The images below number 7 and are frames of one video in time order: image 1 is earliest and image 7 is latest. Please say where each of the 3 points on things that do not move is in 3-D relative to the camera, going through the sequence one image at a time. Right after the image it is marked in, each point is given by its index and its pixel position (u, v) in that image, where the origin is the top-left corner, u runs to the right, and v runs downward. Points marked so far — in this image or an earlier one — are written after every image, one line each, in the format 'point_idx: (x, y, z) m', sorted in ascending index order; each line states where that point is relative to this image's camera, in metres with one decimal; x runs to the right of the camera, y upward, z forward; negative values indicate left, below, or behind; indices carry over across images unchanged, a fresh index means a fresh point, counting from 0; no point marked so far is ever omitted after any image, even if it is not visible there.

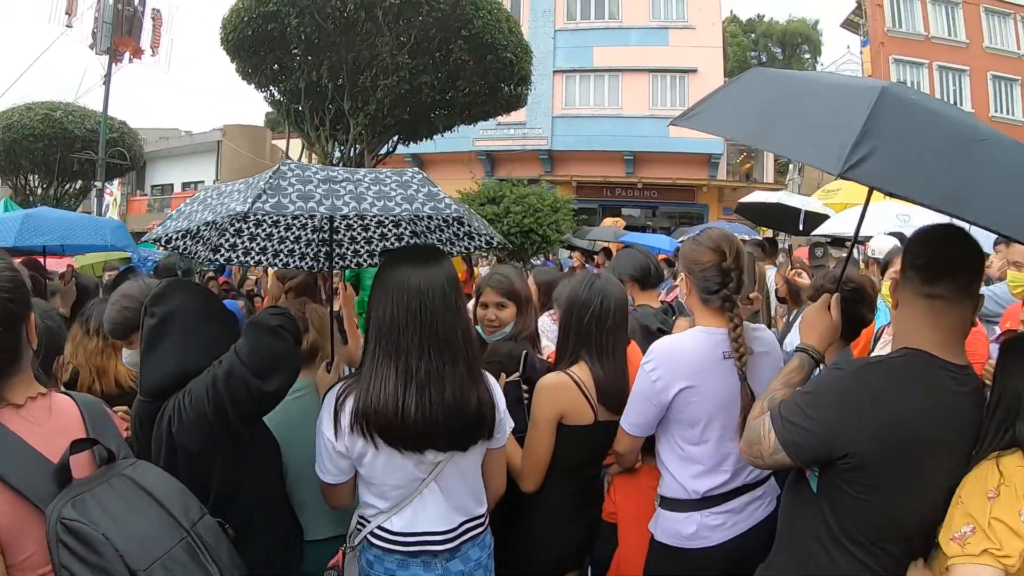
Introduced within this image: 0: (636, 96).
0: (+3.5, +5.2, +17.0) m
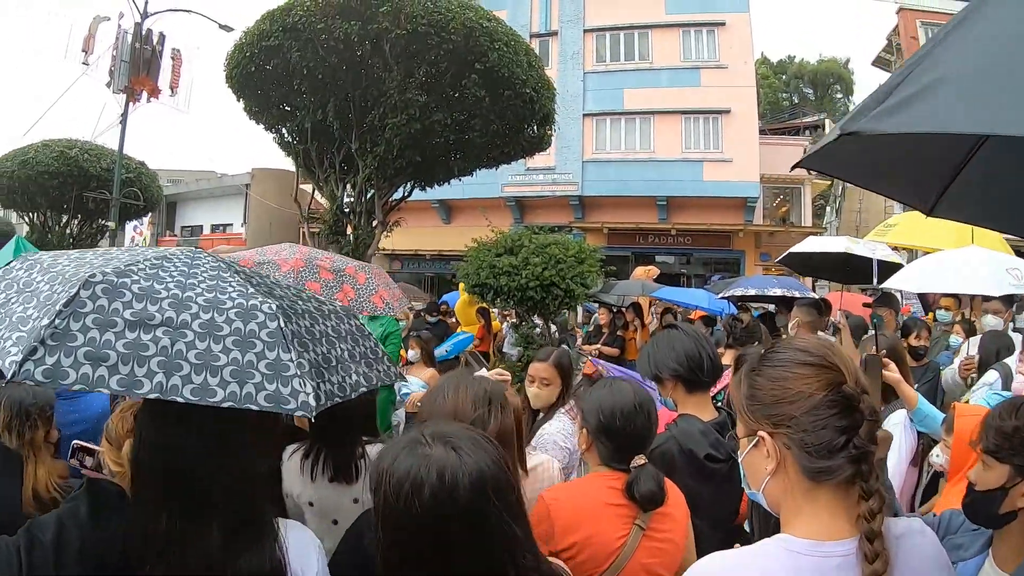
0: (+4.1, +3.9, +16.1) m
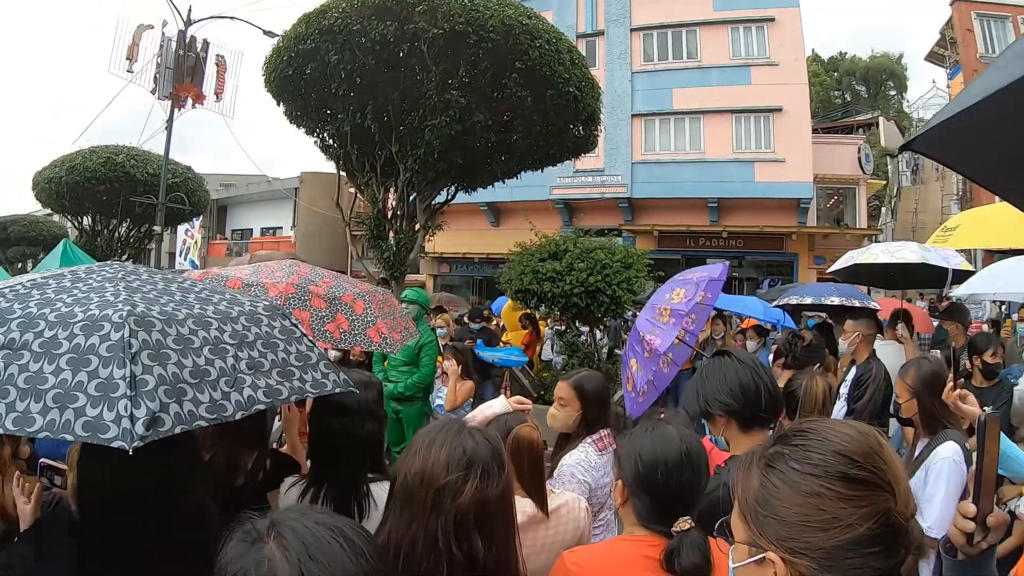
0: (+5.1, +3.7, +15.6) m
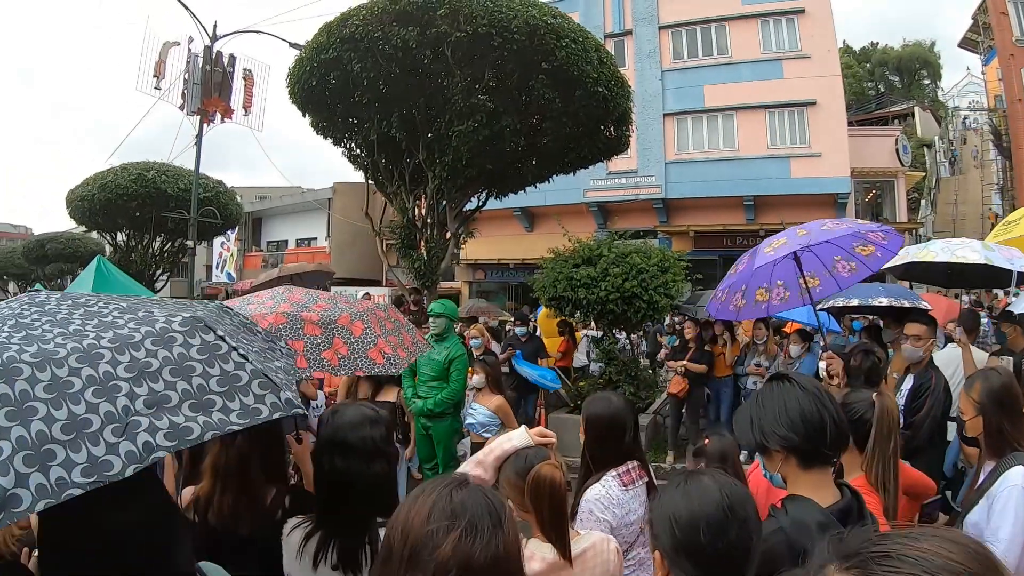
0: (+5.8, +3.7, +15.2) m
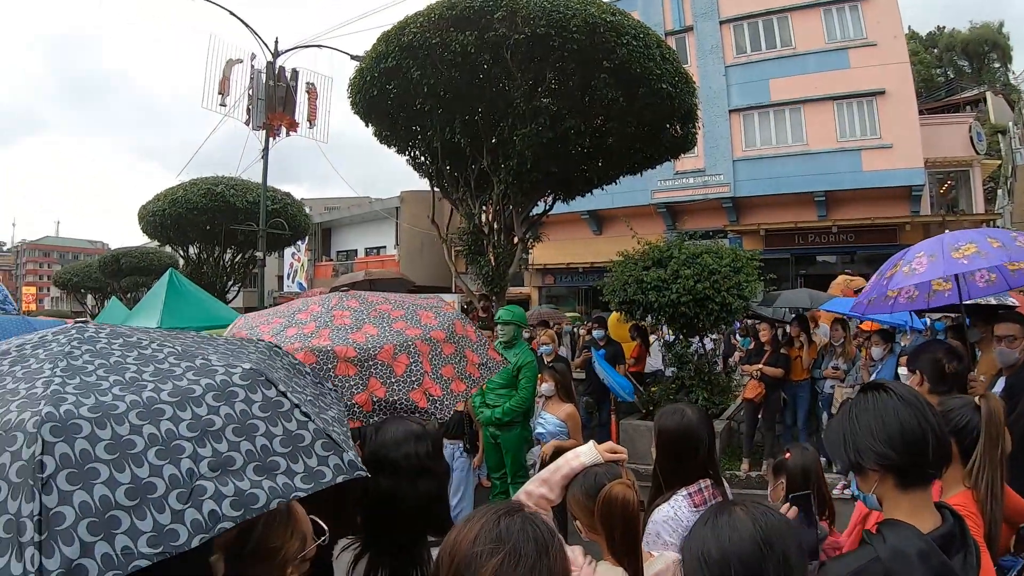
0: (+7.0, +3.7, +14.6) m
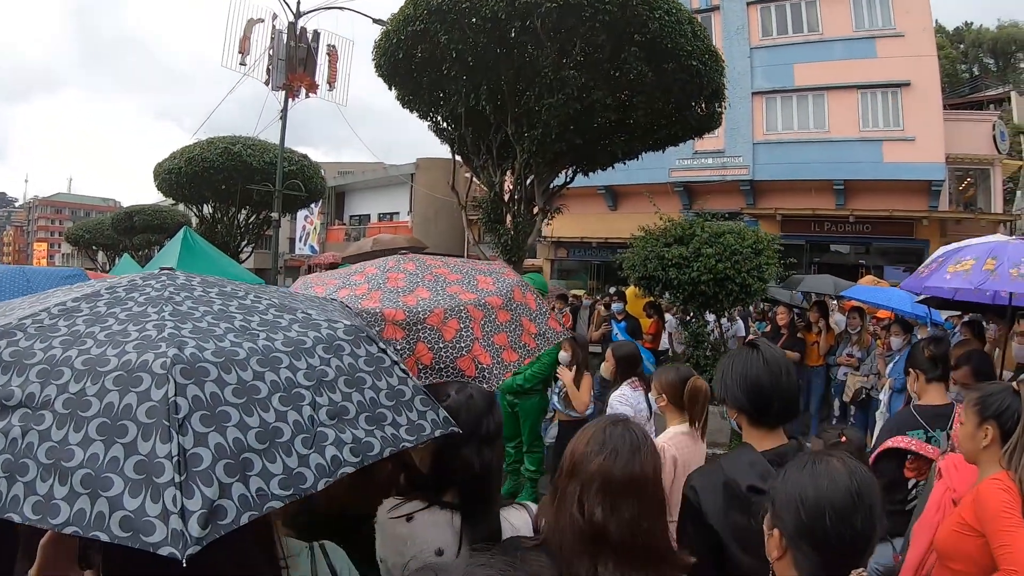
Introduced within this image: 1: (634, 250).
0: (+7.4, +3.9, +14.5) m
1: (+1.6, +0.5, +8.5) m
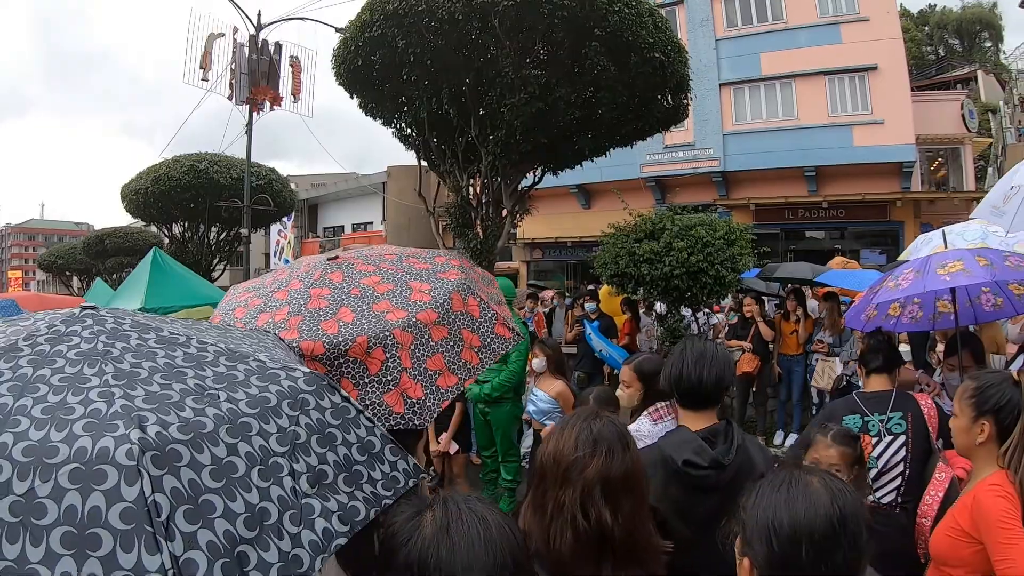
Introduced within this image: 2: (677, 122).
0: (+6.8, +4.3, +14.6) m
1: (+1.2, +0.5, +8.5) m
2: (+2.5, +2.5, +9.8) m
